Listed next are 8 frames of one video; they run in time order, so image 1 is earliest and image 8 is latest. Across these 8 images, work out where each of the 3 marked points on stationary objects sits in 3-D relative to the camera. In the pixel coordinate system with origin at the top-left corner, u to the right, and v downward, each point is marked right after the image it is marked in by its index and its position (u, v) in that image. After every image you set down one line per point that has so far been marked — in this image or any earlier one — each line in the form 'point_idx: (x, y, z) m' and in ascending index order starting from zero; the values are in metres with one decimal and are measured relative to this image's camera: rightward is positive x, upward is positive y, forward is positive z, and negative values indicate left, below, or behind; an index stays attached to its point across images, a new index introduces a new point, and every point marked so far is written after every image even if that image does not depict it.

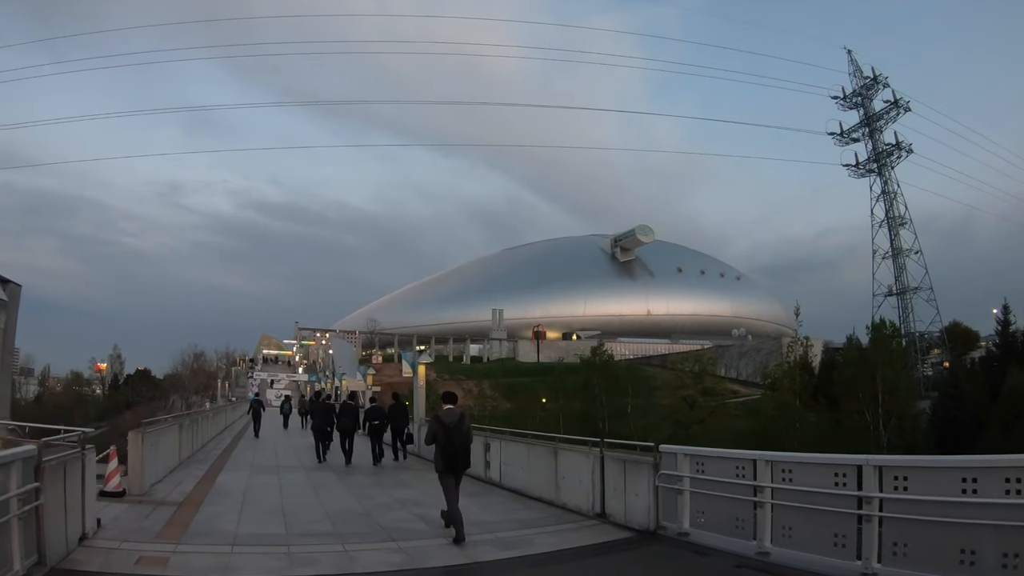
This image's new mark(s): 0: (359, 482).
0: (-2.2, -2.9, +11.0) m
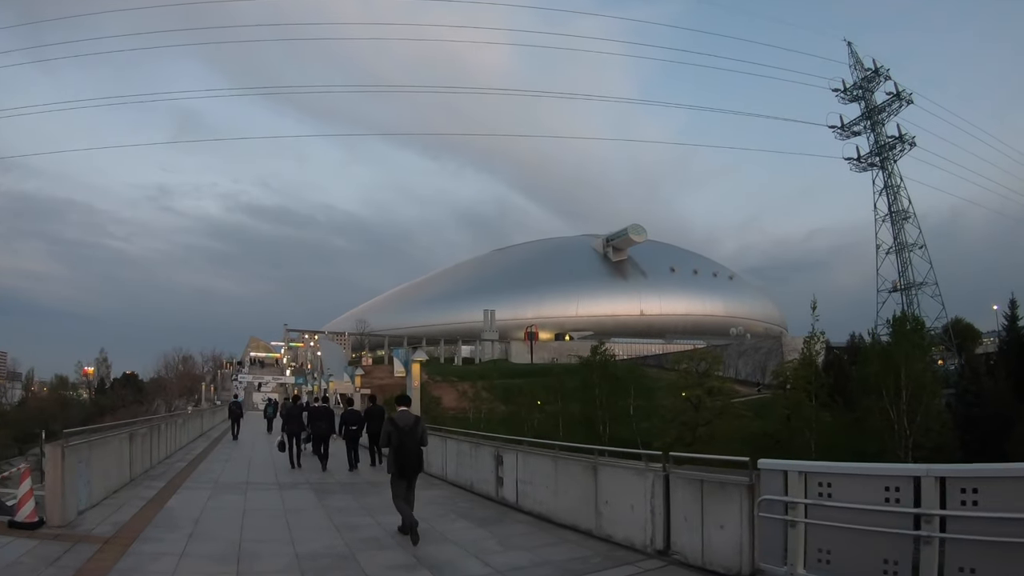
0: (-2.0, -2.6, +8.8) m
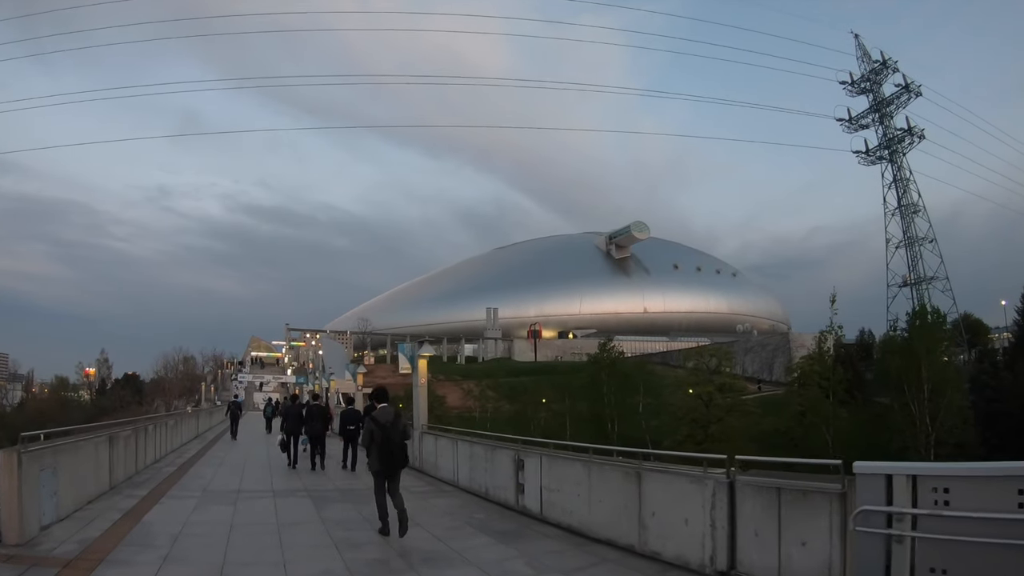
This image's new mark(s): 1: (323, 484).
0: (-1.7, -2.4, +7.8) m
1: (-2.8, -2.9, +11.1) m
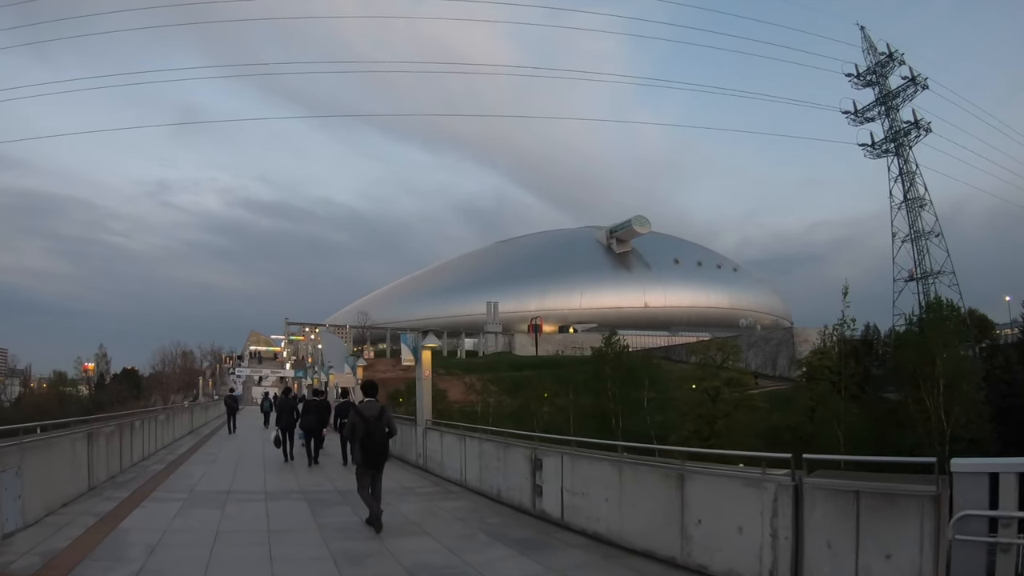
0: (-1.6, -2.2, +7.0) m
1: (-2.6, -2.7, +10.3) m
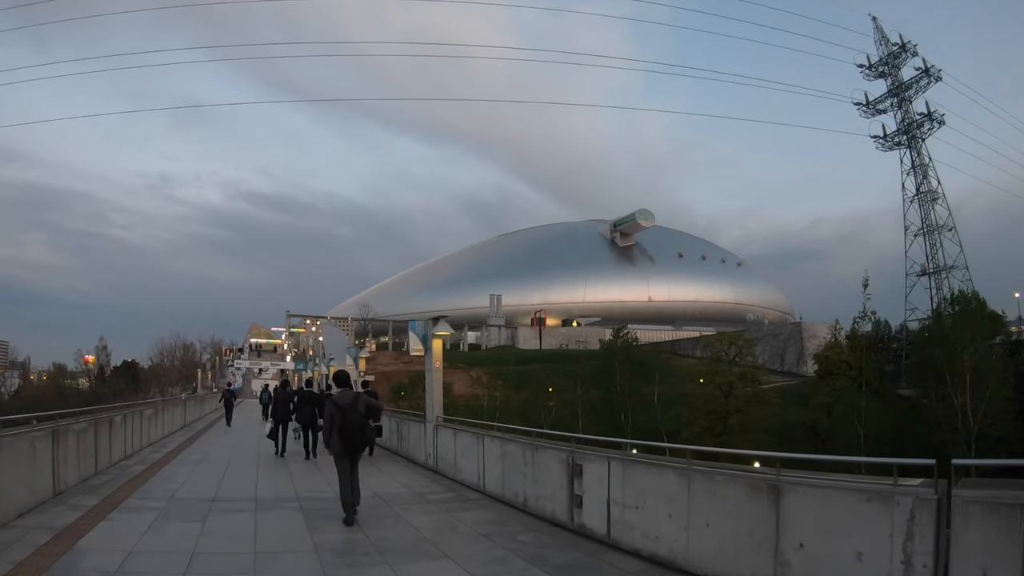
0: (-1.3, -2.0, +5.8) m
1: (-2.3, -2.5, +9.2) m
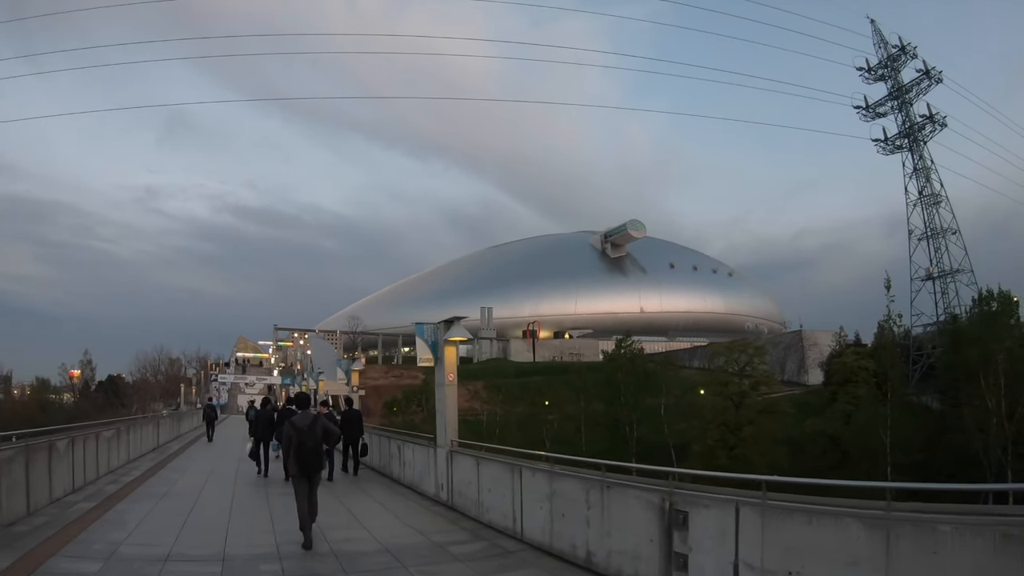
0: (-0.8, -1.8, +3.9) m
1: (-1.9, -2.4, +7.2) m
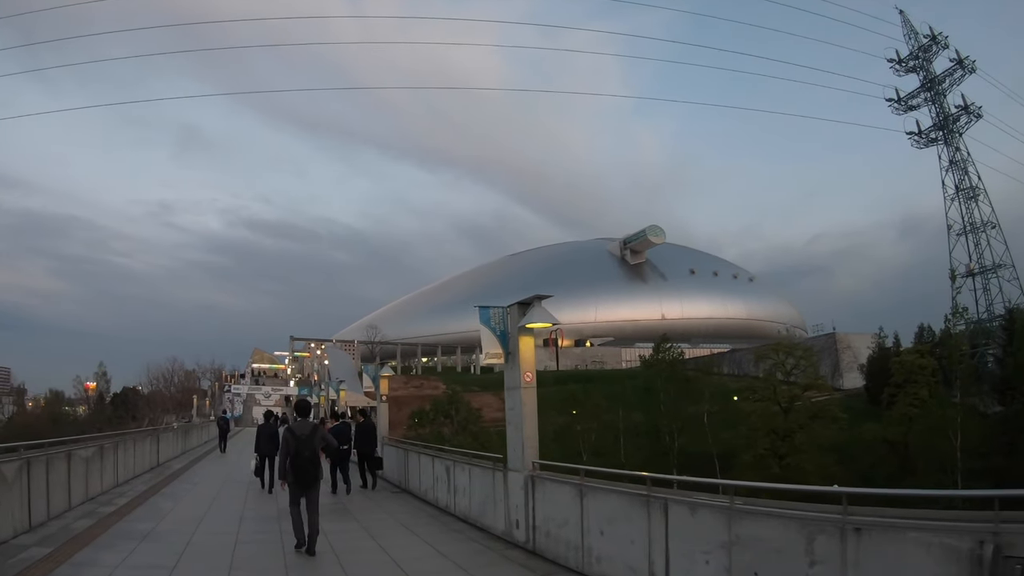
0: (0.0, -1.5, +1.5) m
1: (-1.0, -2.0, +4.8) m
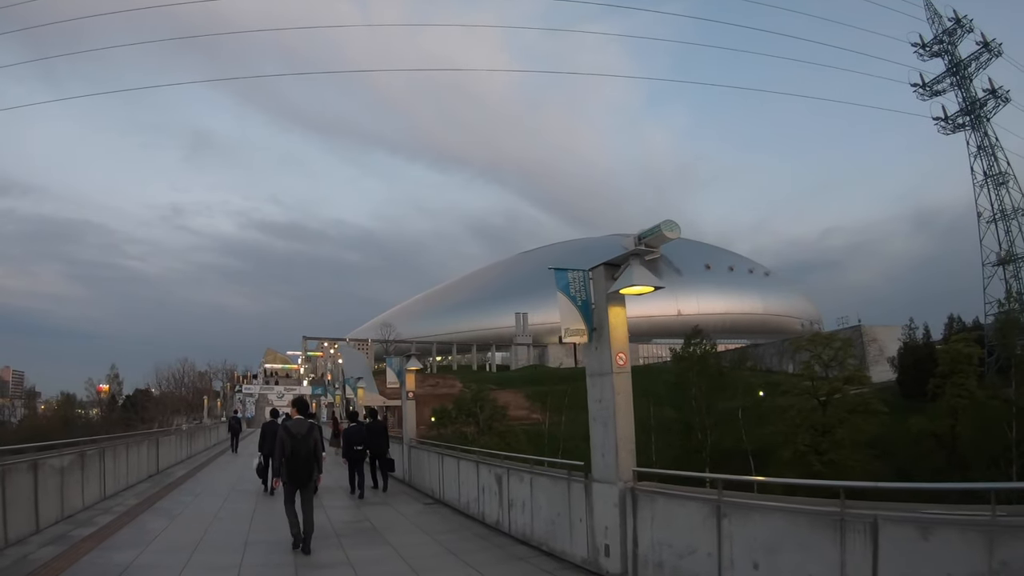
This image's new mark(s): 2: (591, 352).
0: (+0.5, -1.1, -0.2) m
1: (-0.5, -1.7, +3.1) m
2: (+0.6, -0.5, +5.5) m
